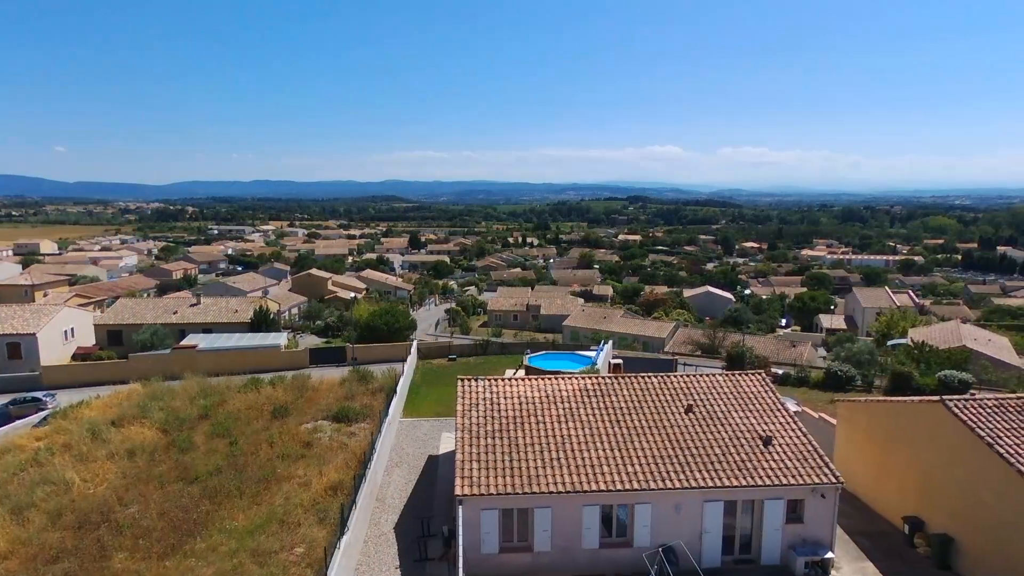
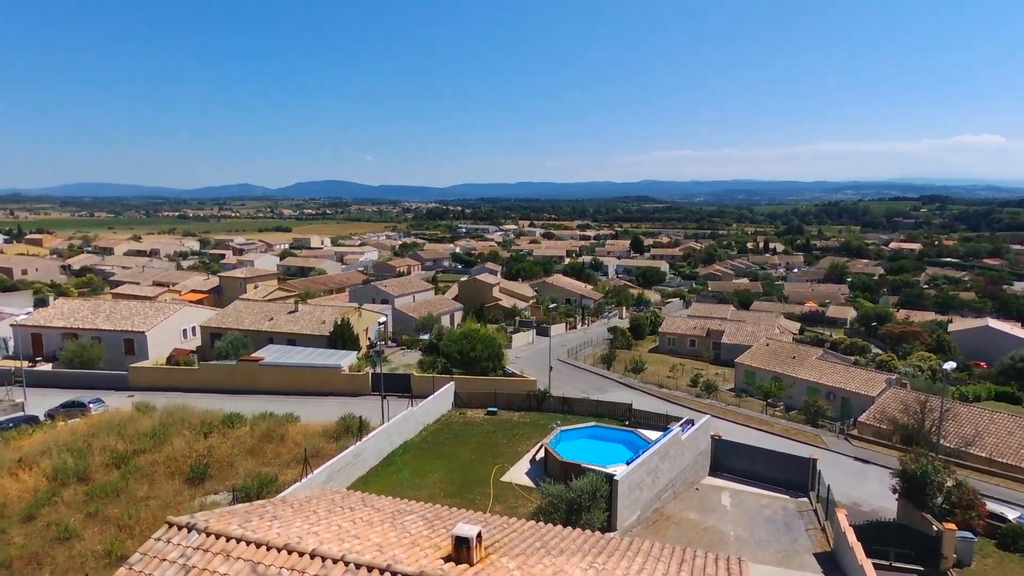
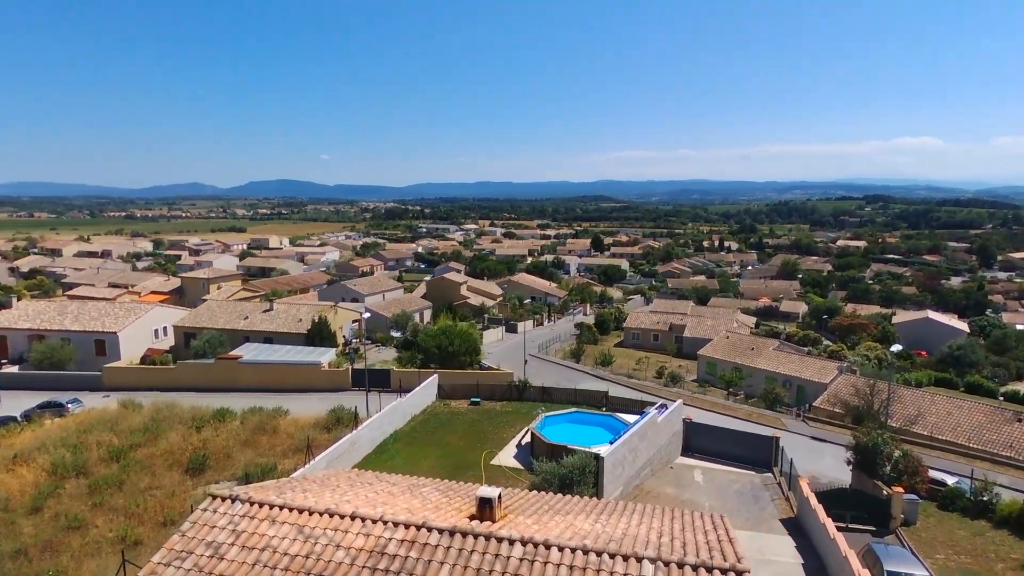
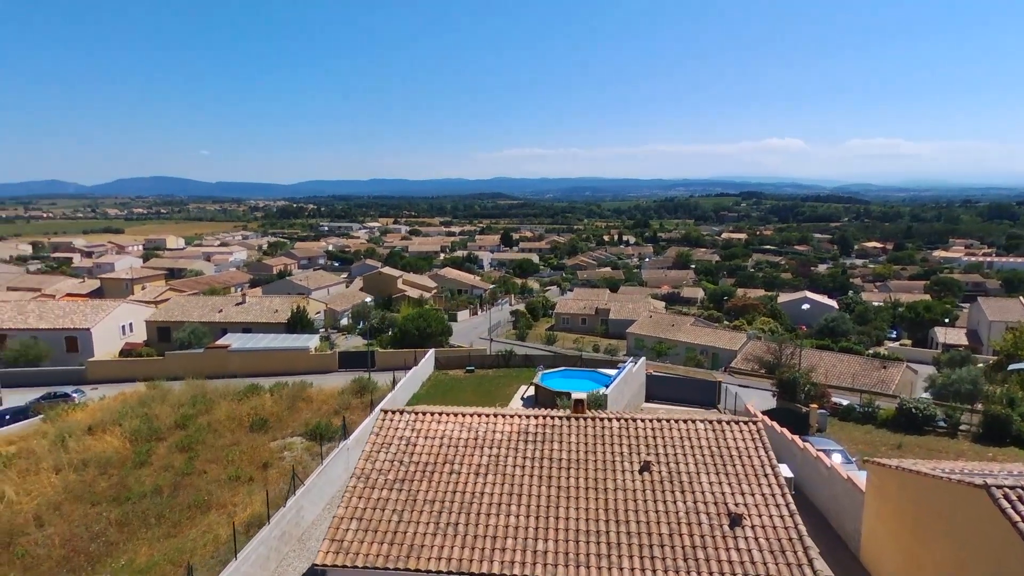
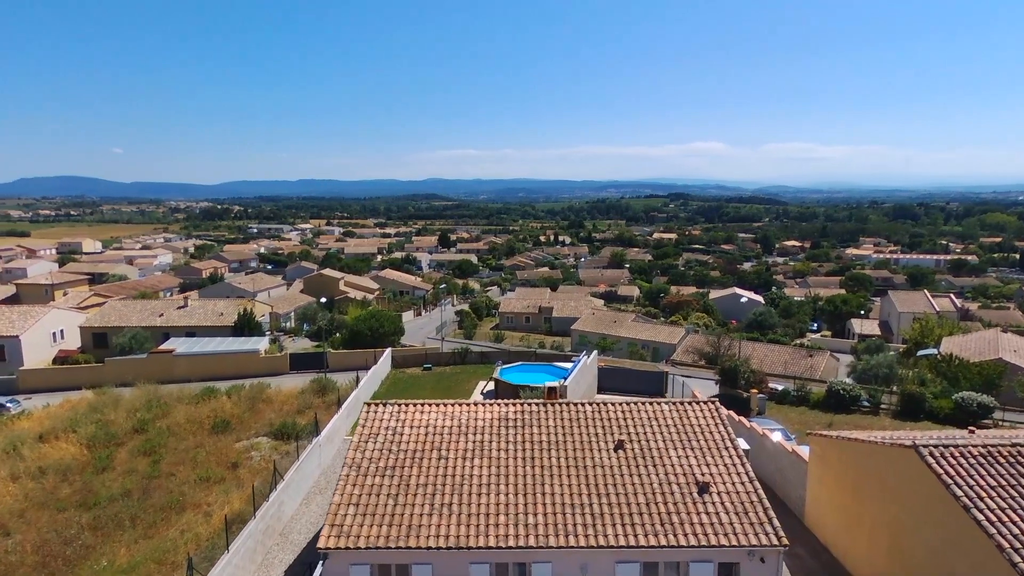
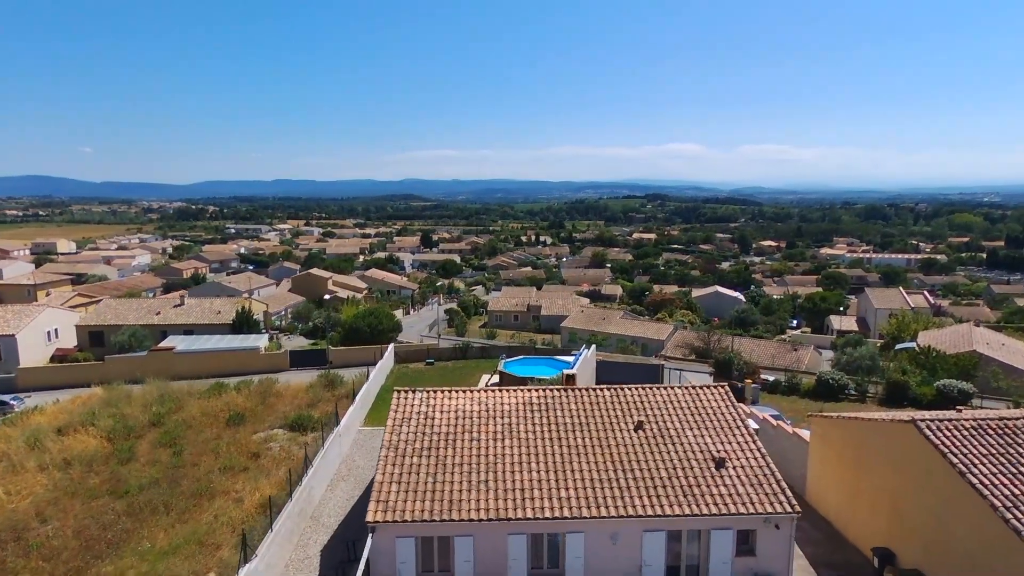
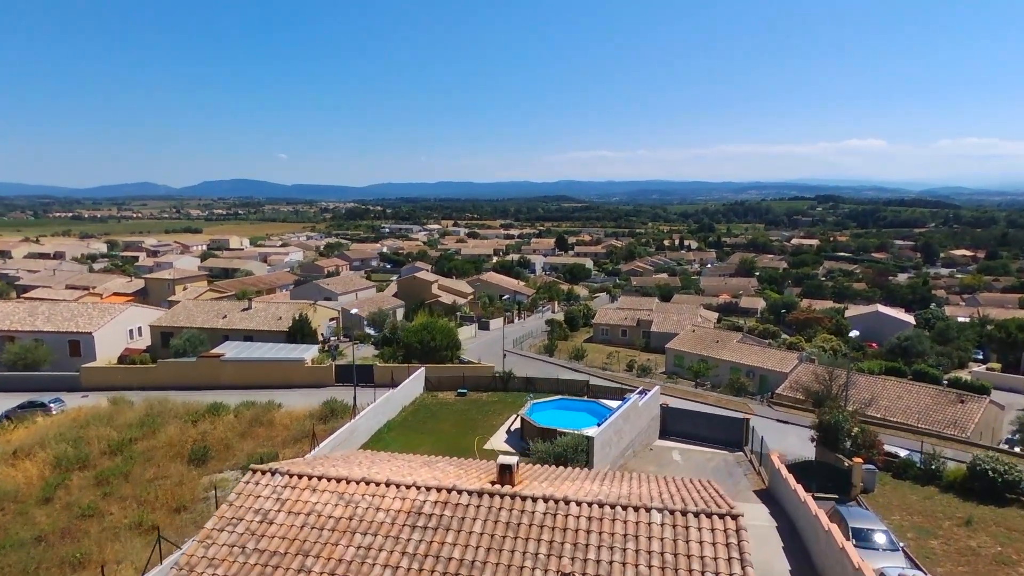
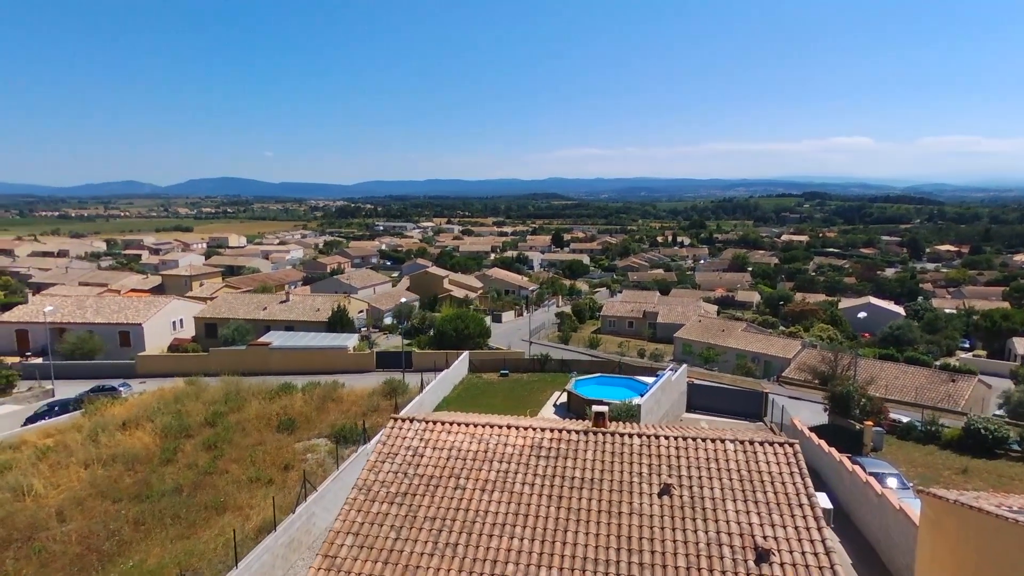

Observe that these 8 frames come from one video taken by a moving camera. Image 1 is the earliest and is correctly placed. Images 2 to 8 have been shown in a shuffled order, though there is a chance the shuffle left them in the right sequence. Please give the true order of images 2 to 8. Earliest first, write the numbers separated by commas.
6, 5, 4, 8, 7, 3, 2
